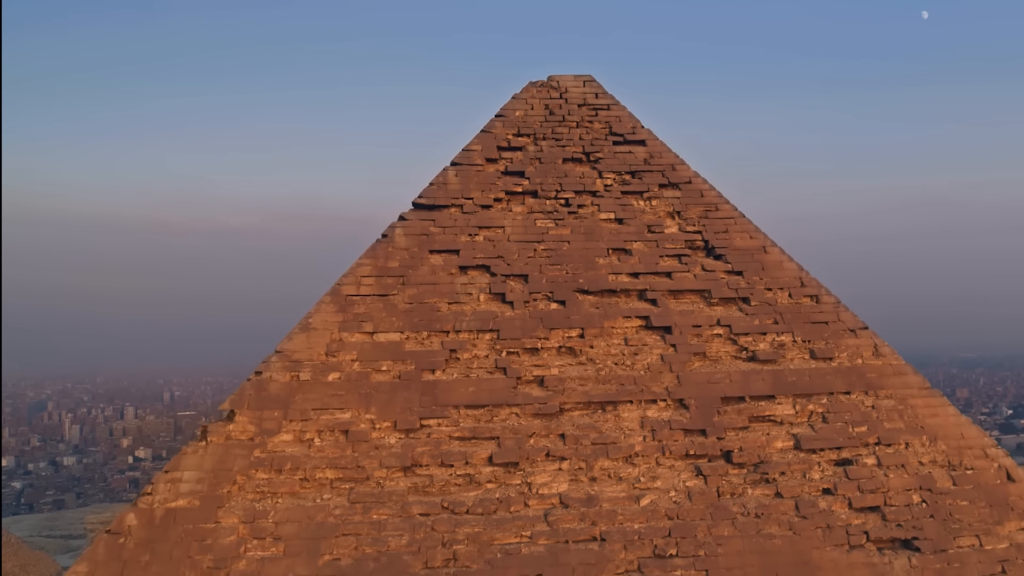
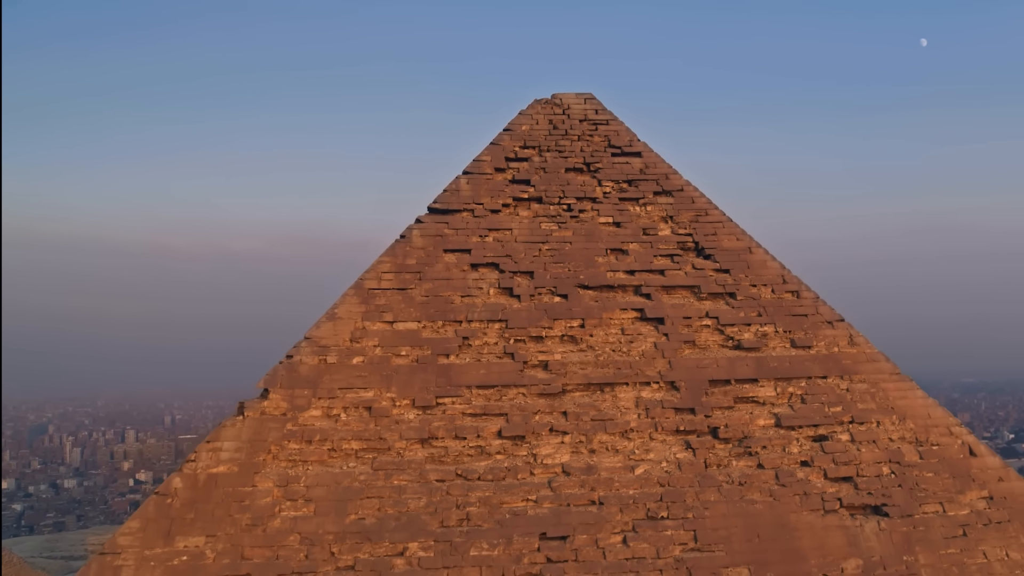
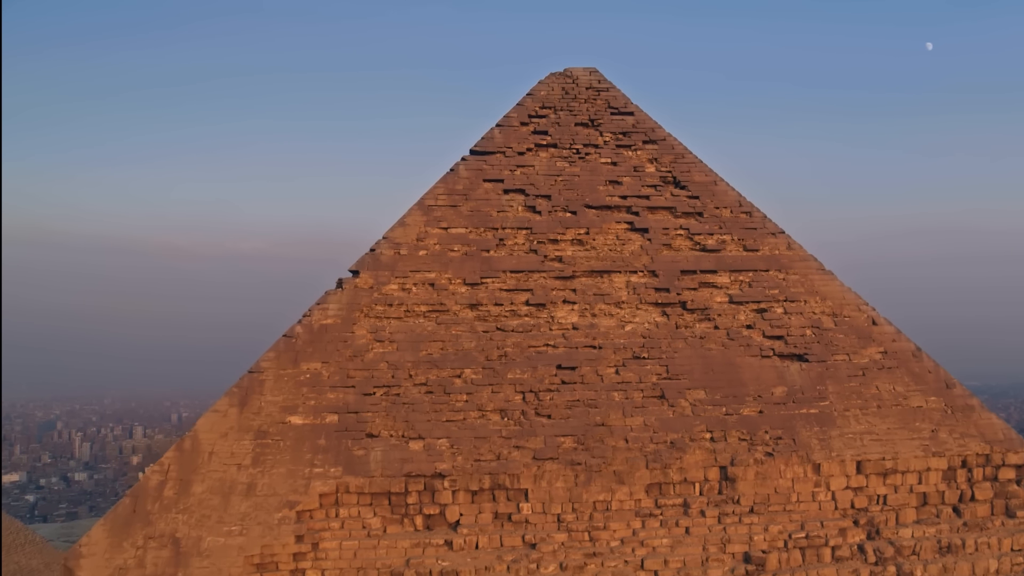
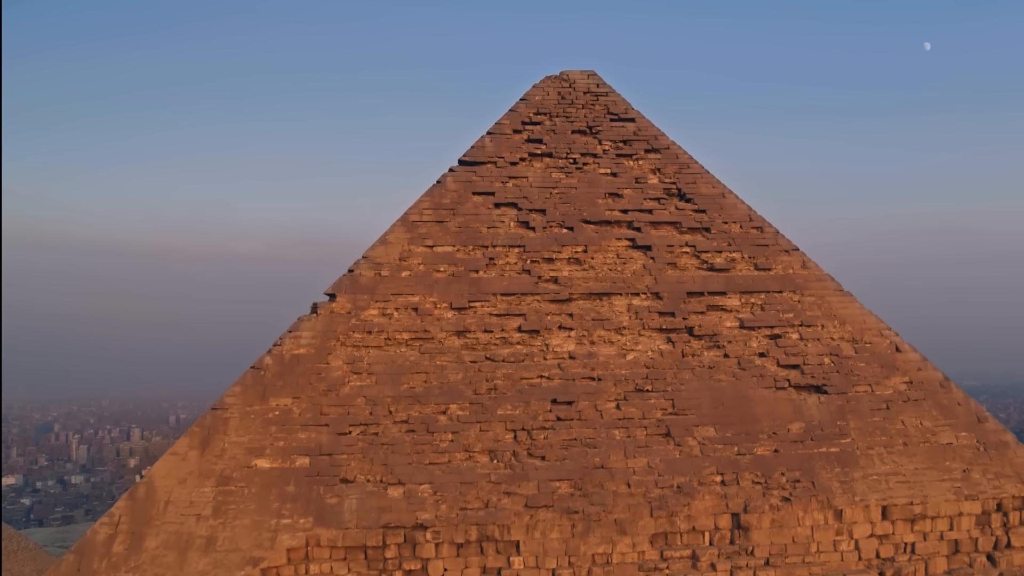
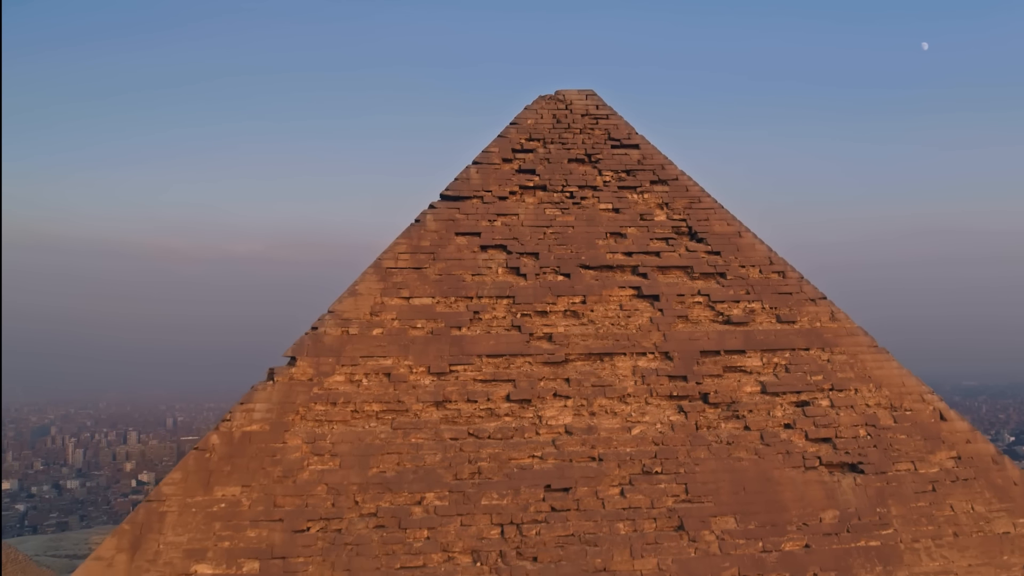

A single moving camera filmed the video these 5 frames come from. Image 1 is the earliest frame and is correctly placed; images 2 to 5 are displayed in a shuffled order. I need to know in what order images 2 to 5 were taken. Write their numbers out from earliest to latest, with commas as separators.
2, 5, 4, 3
